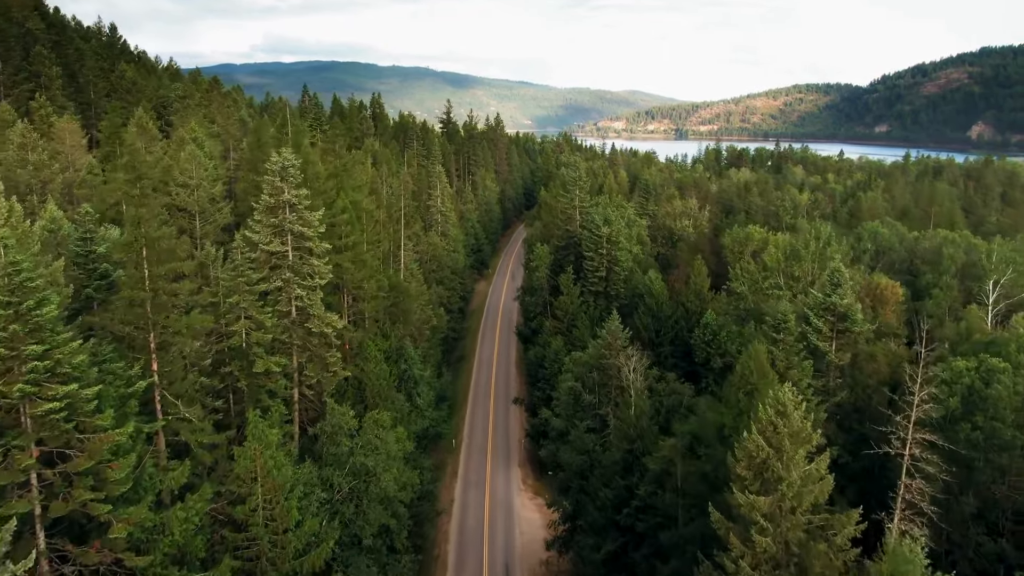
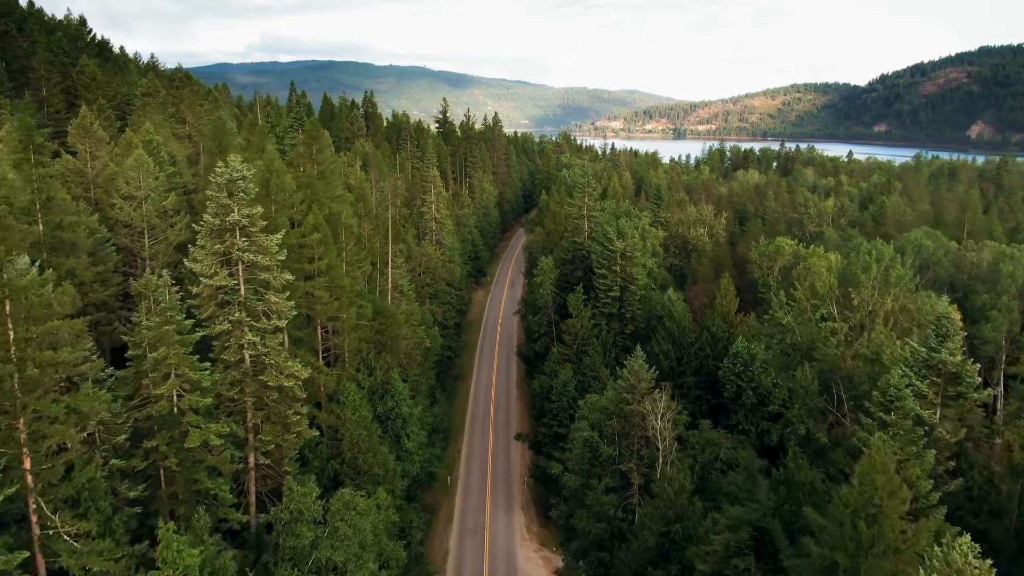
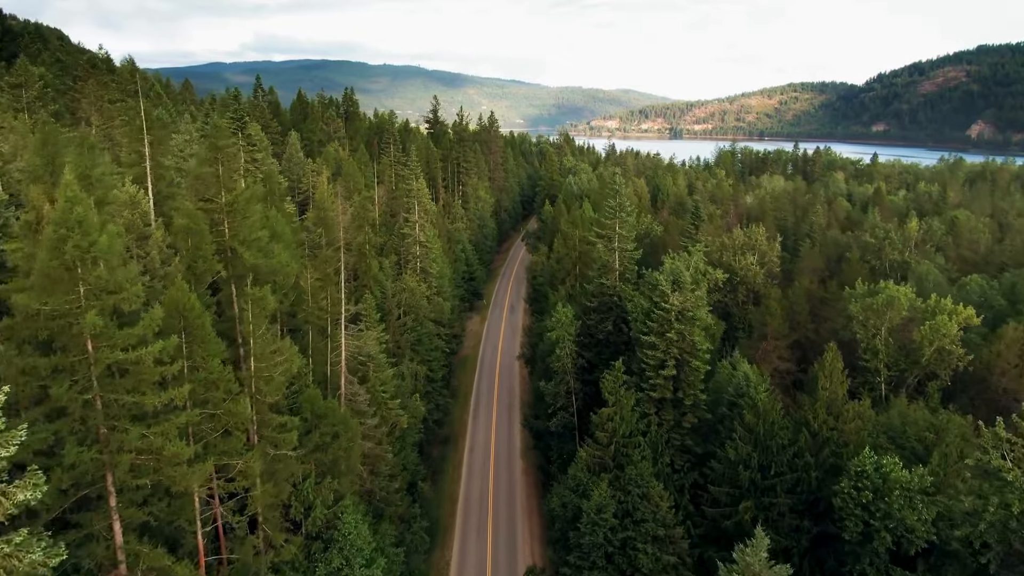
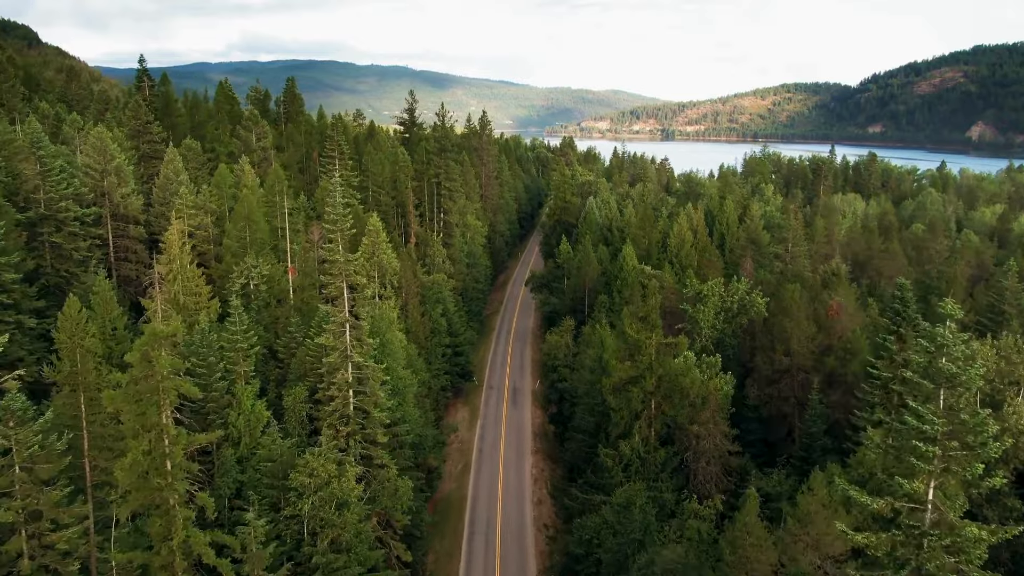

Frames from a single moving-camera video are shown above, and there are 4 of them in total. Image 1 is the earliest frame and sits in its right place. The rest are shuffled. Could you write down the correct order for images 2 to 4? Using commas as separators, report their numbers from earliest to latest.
2, 3, 4
